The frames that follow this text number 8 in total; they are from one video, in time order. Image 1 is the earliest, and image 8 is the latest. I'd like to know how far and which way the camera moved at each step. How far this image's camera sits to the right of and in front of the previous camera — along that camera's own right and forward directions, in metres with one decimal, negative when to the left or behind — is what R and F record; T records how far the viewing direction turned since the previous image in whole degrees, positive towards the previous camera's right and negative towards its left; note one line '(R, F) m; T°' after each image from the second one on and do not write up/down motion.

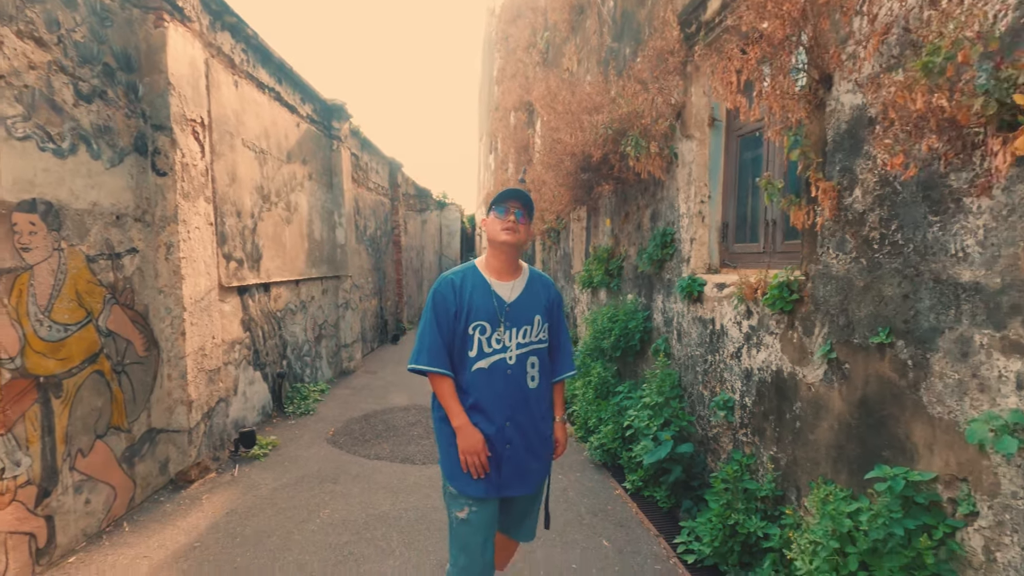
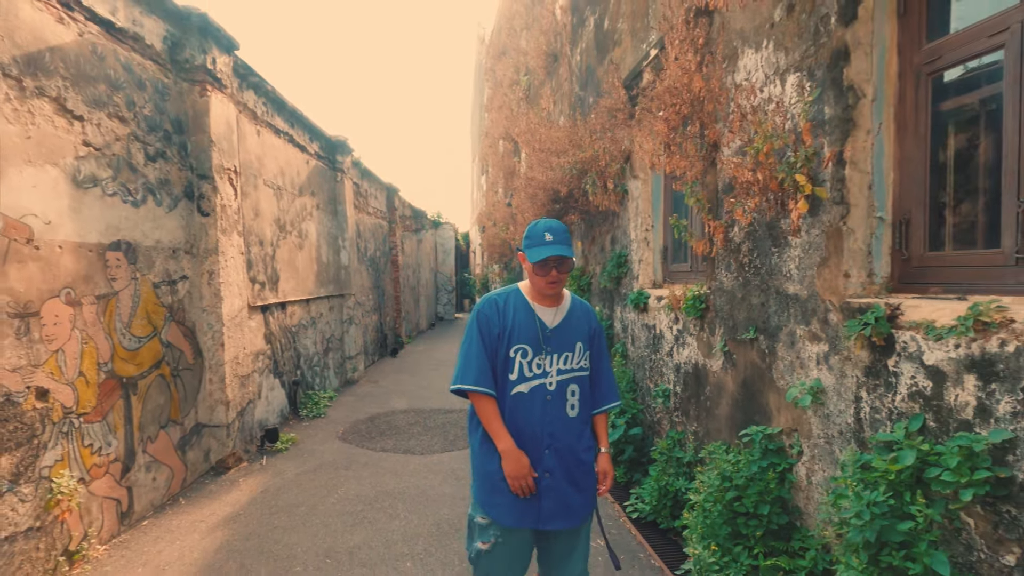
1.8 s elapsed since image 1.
(+0.1, -0.9) m; 0°
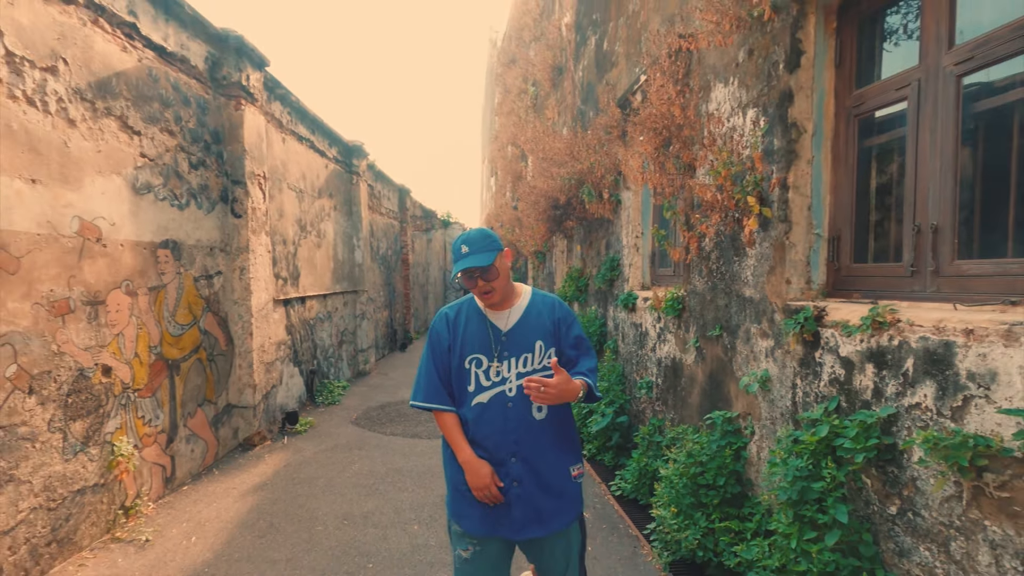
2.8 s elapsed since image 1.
(+0.1, -0.5) m; -1°
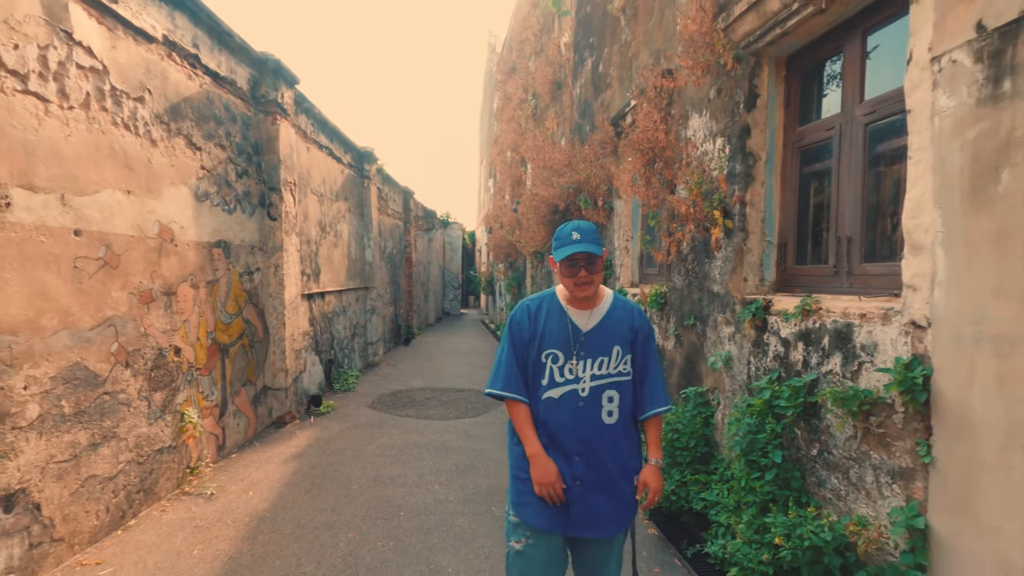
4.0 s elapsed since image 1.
(-0.1, -0.7) m; +1°
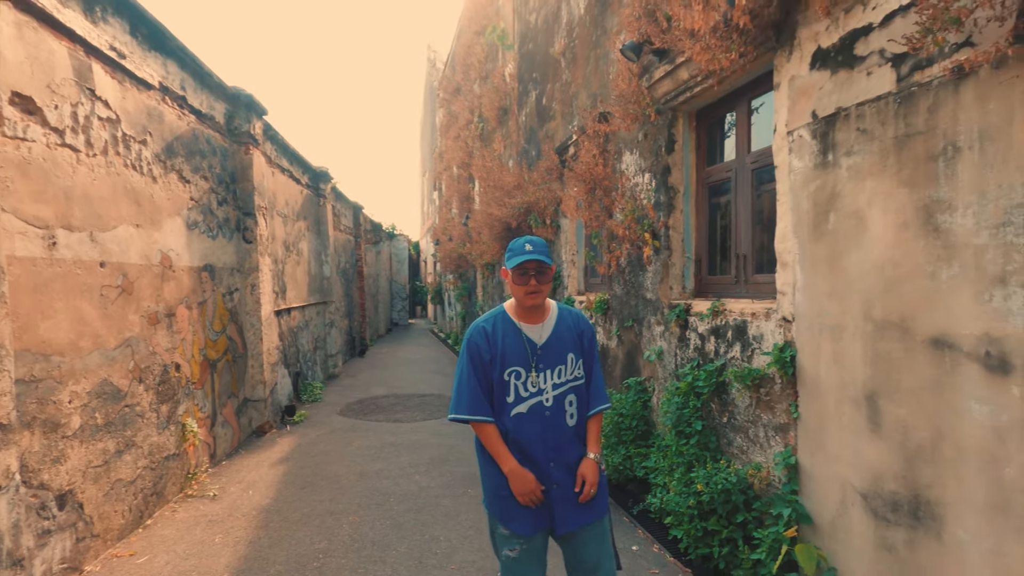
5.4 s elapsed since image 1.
(-0.2, -0.7) m; +6°
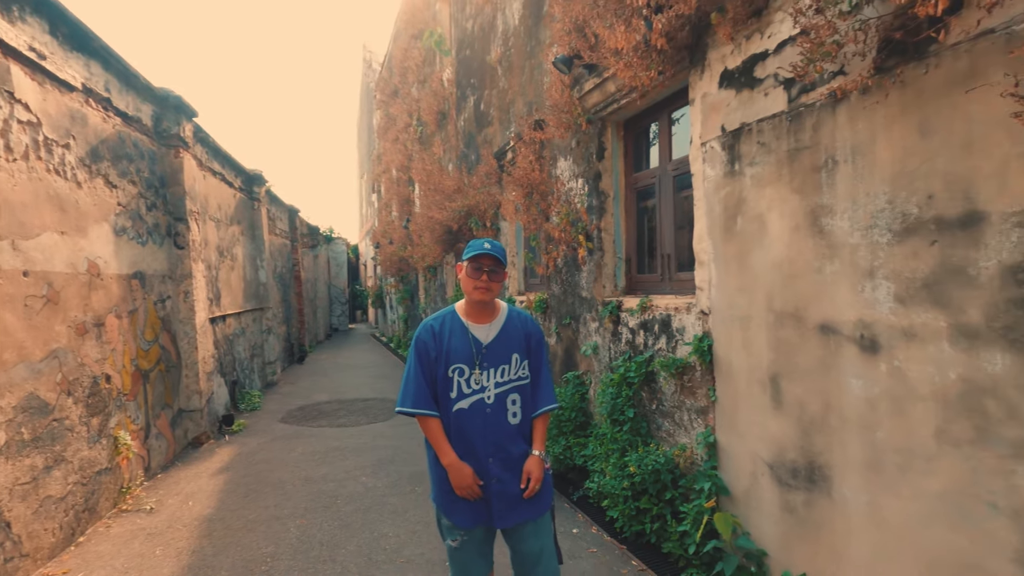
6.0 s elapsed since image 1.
(0.0, -0.2) m; +6°
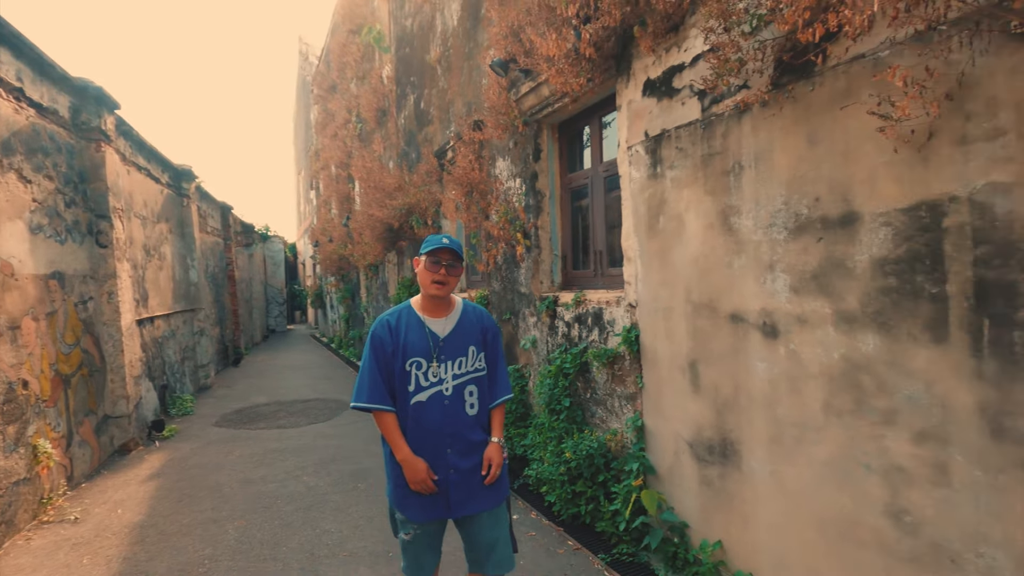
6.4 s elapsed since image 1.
(0.0, -0.1) m; +6°
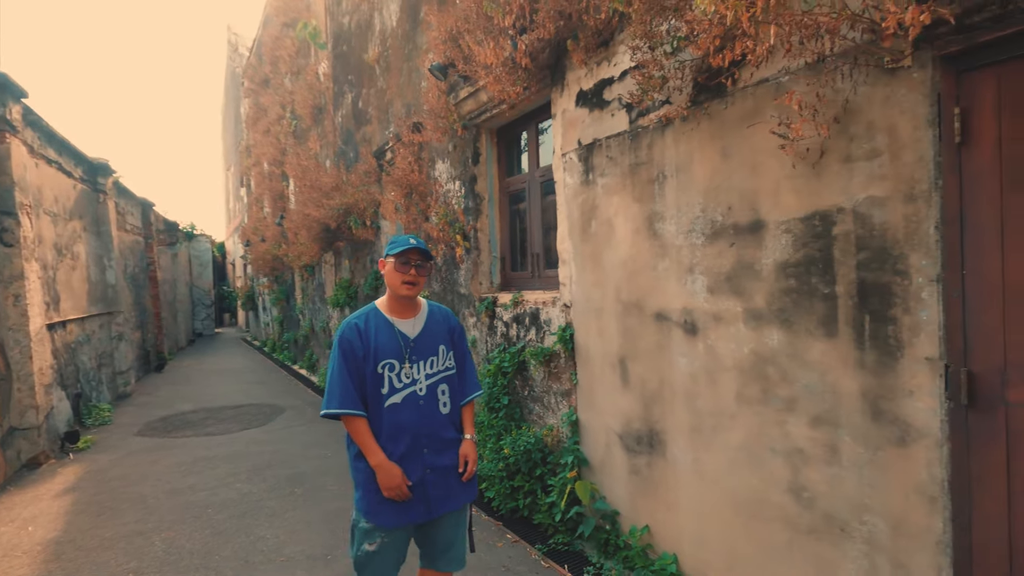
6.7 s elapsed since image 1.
(0.0, -0.1) m; +6°
